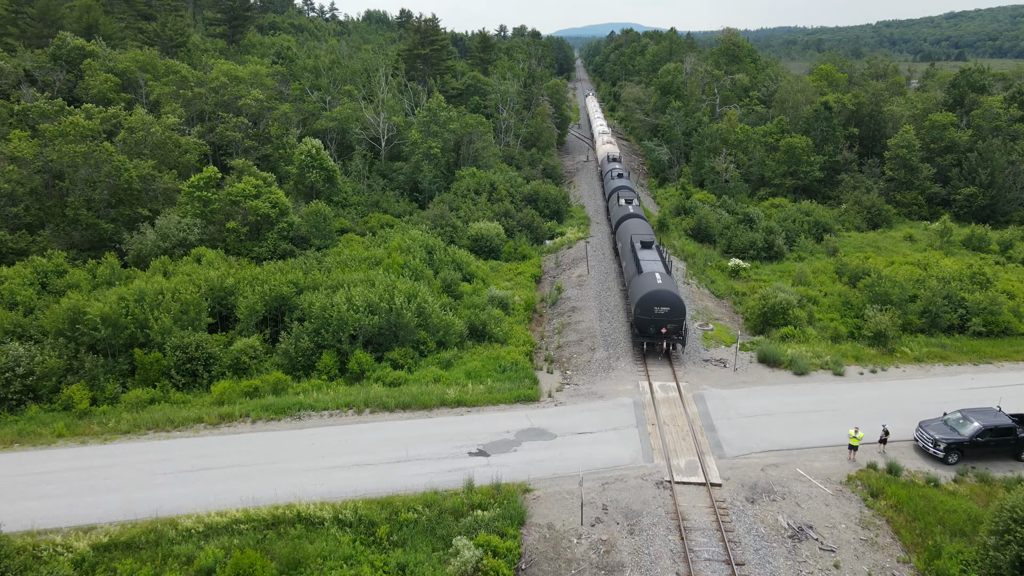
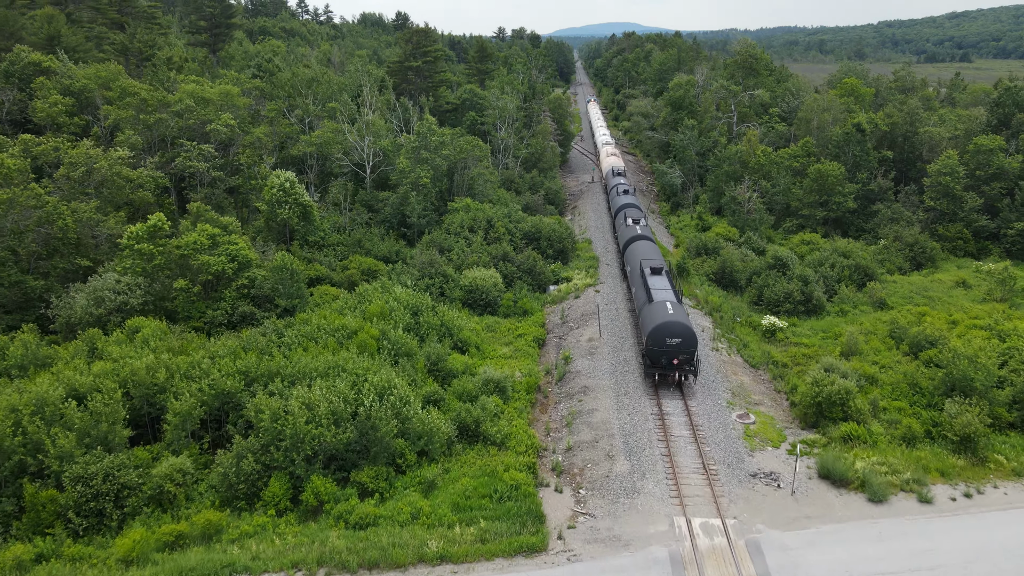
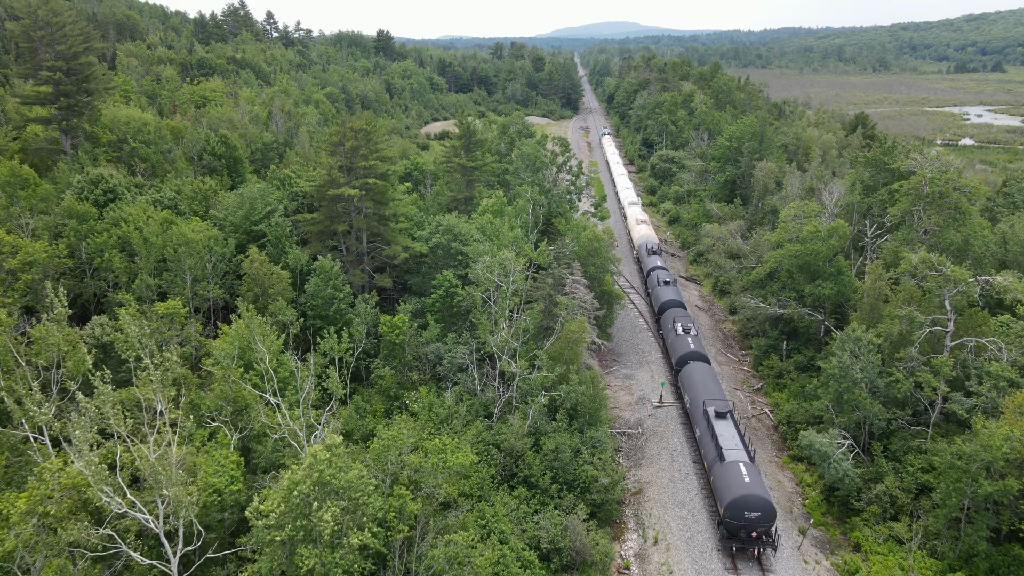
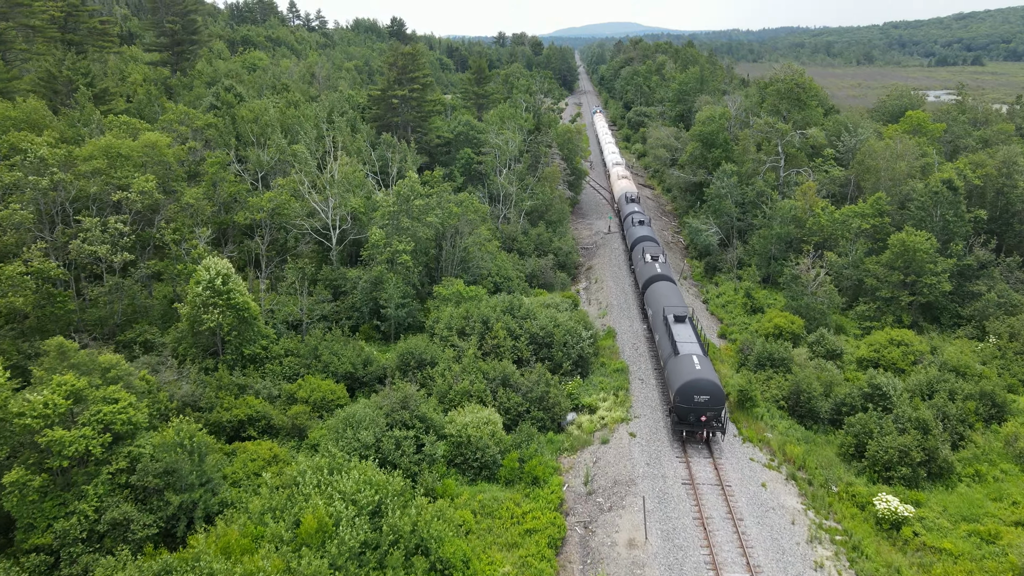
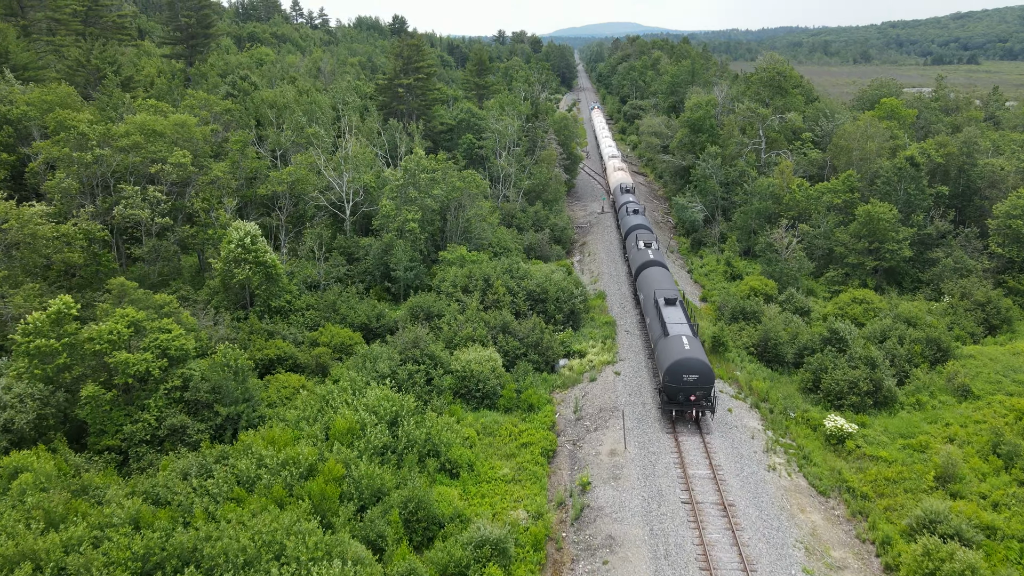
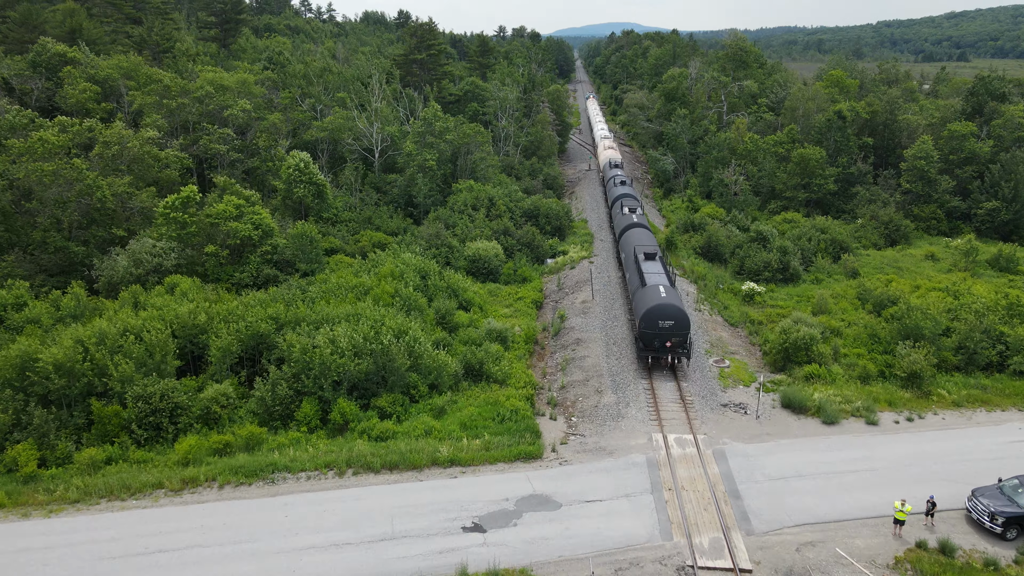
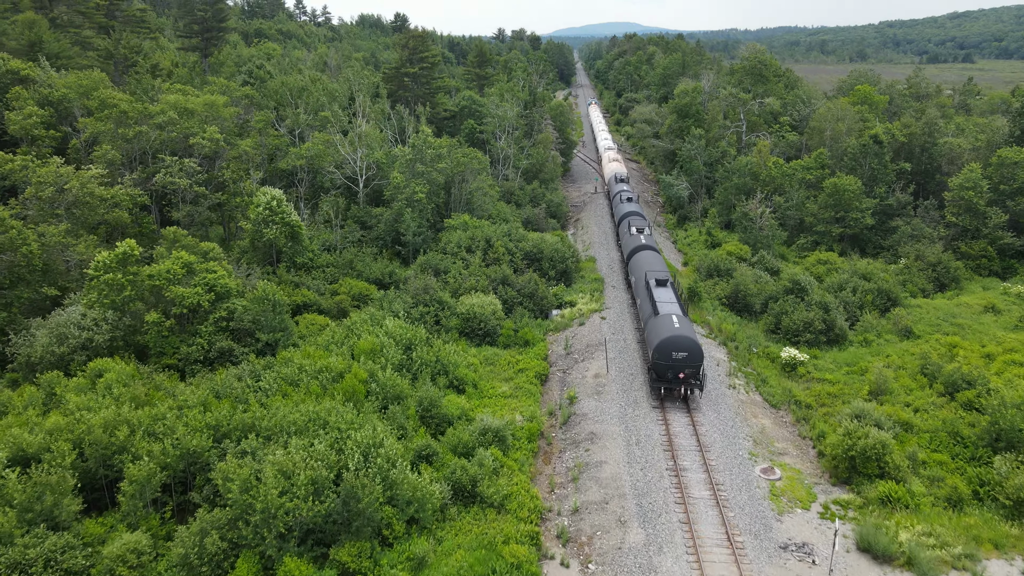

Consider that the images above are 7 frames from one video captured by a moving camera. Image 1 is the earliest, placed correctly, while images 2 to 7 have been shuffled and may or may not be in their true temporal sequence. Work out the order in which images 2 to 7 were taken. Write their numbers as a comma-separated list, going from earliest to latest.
6, 2, 7, 5, 4, 3
